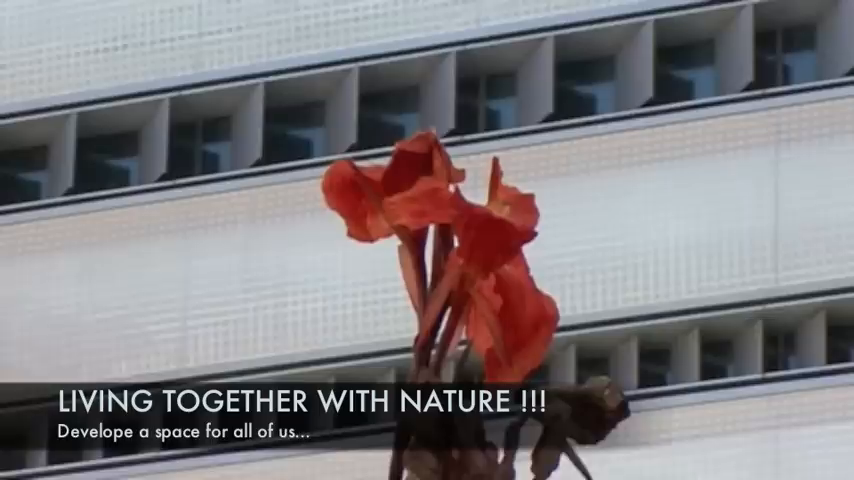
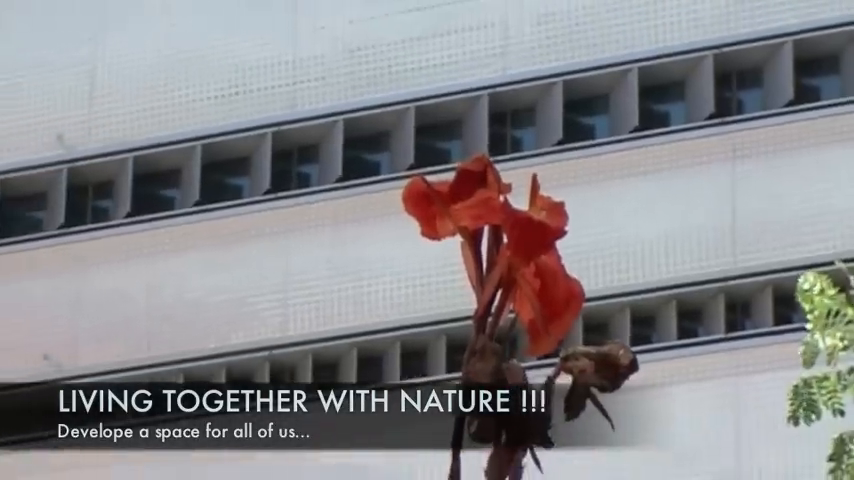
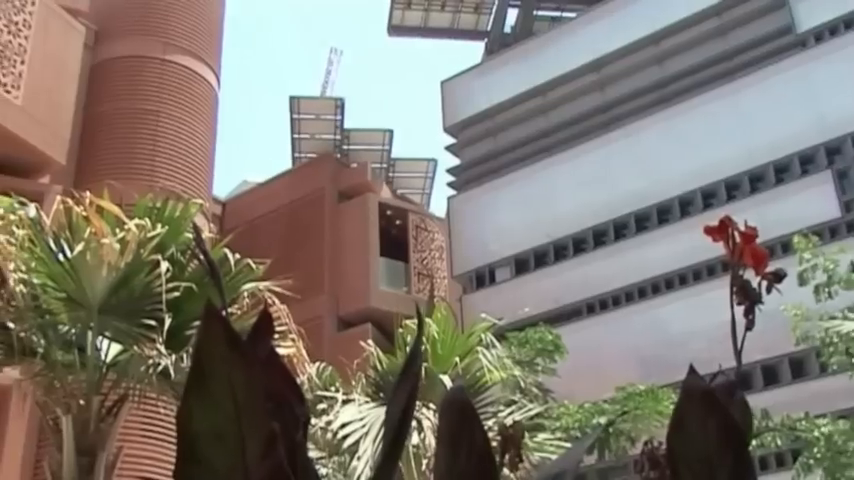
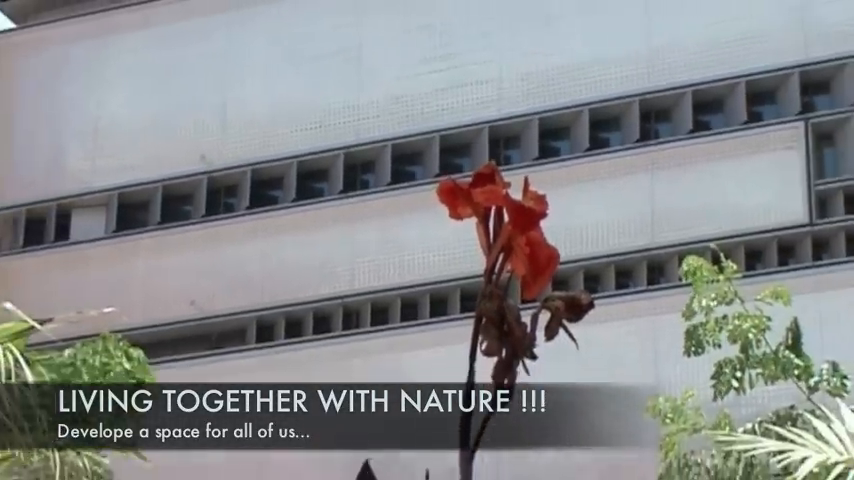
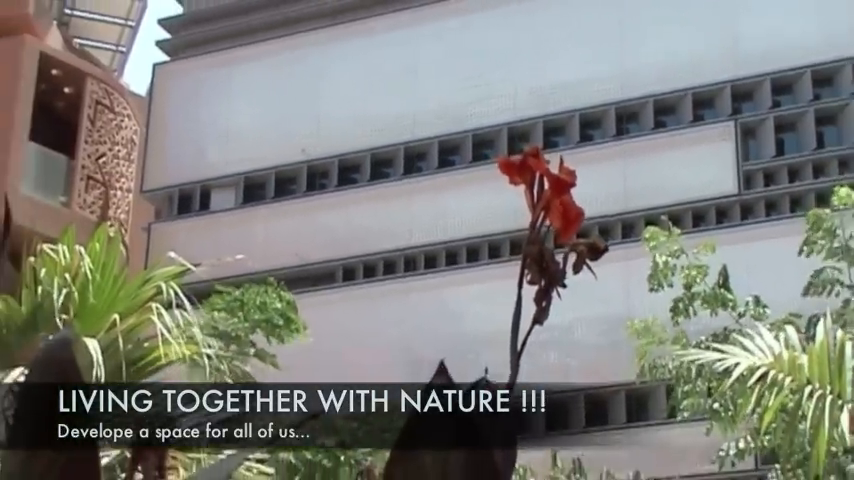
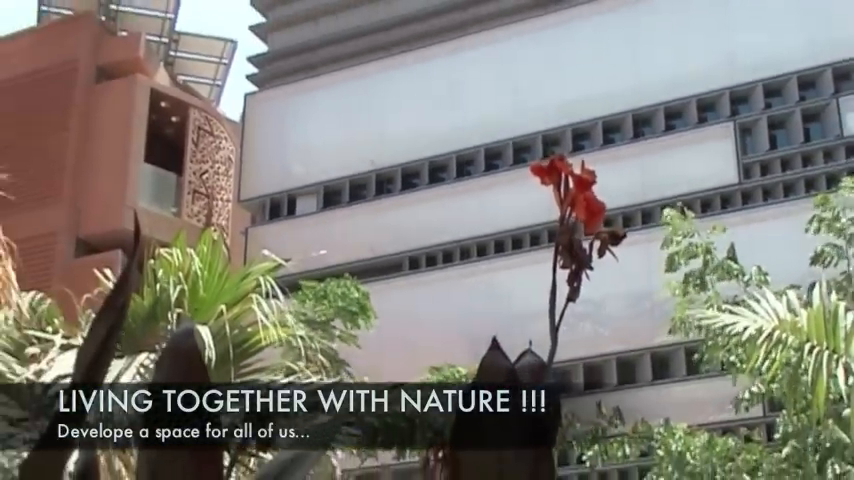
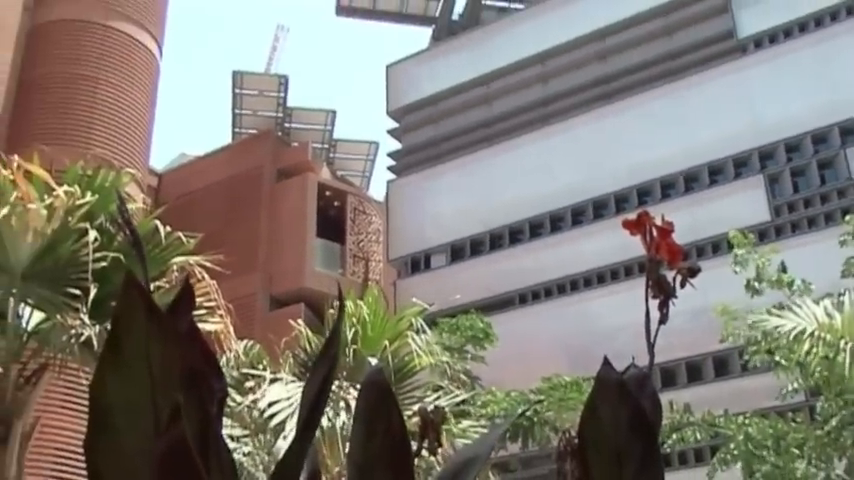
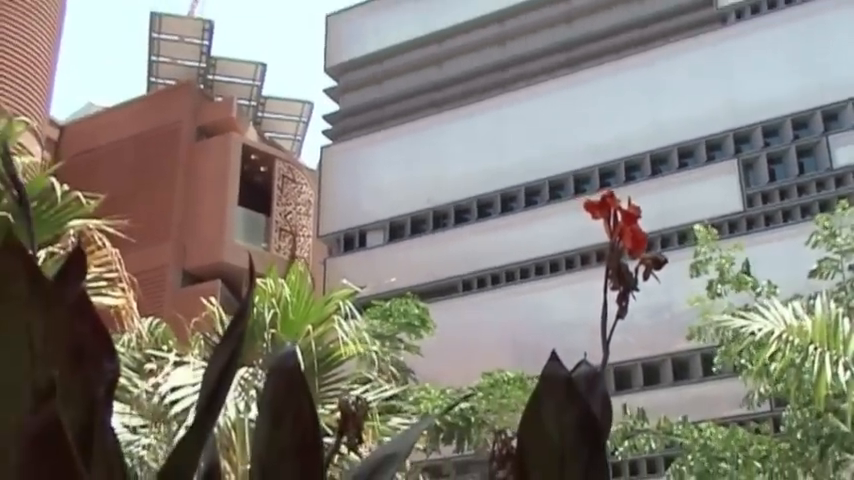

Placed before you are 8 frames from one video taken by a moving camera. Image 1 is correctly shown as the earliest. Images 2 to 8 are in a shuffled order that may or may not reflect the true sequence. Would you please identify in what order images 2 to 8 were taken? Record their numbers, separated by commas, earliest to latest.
2, 4, 5, 6, 8, 7, 3
